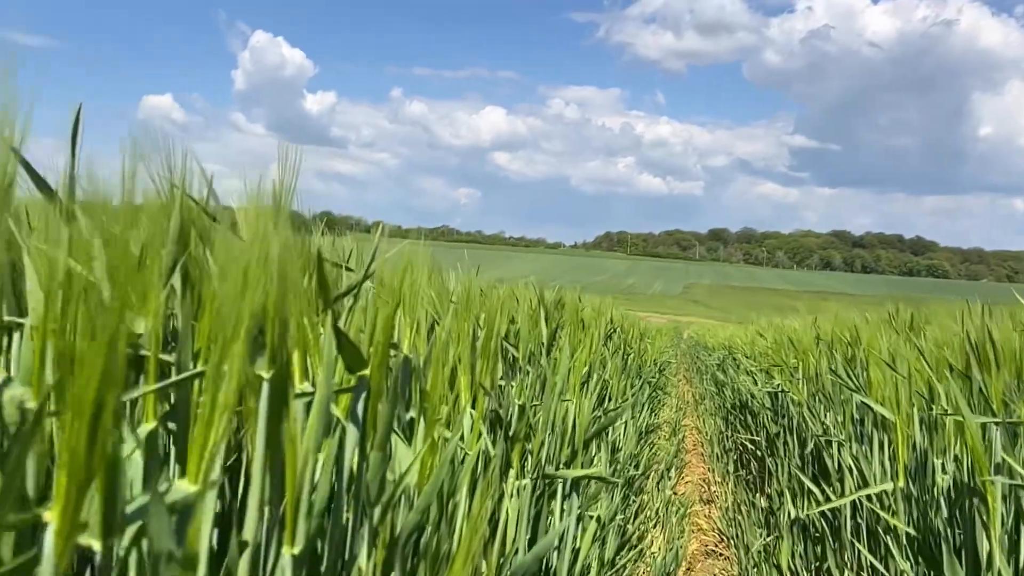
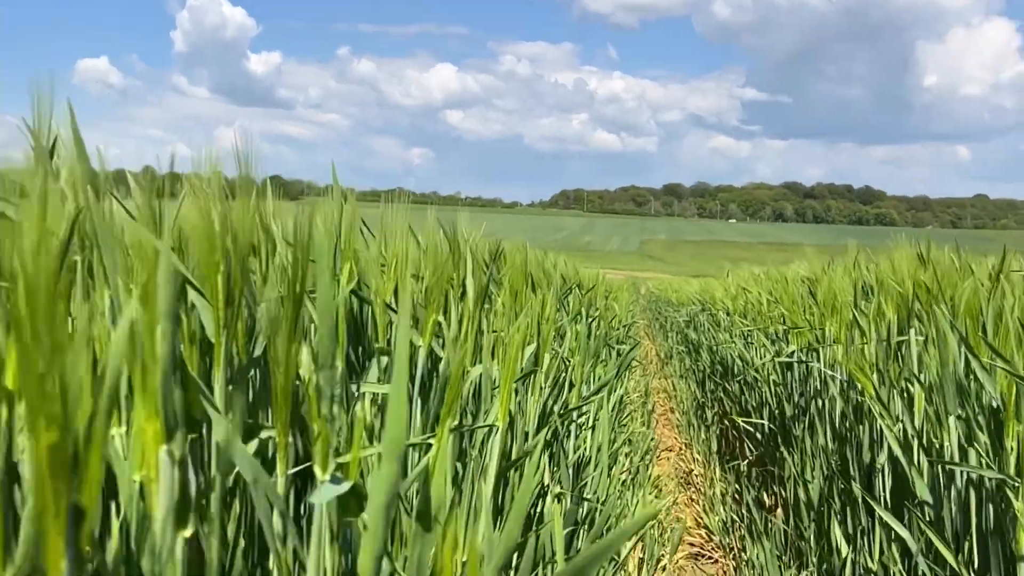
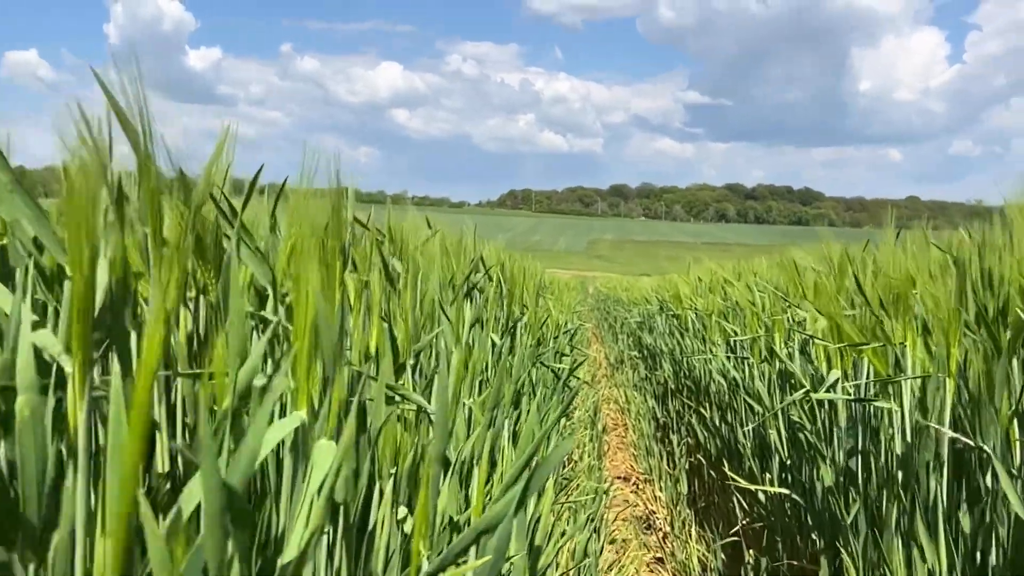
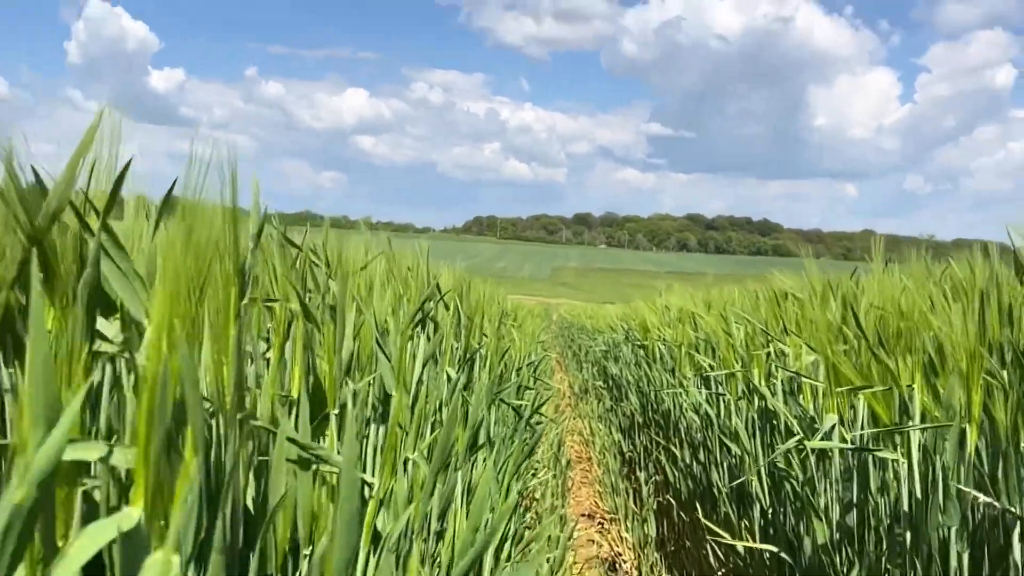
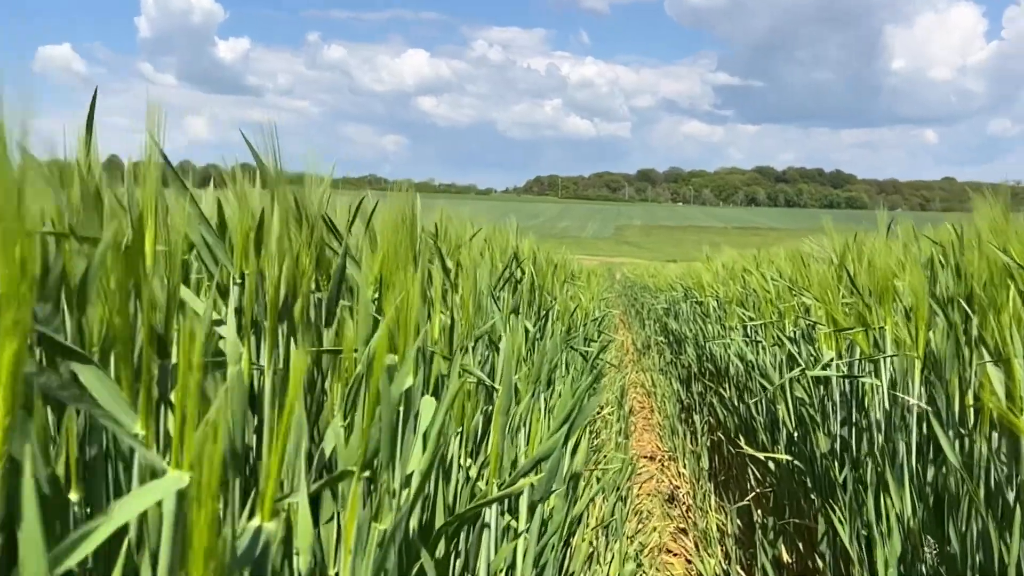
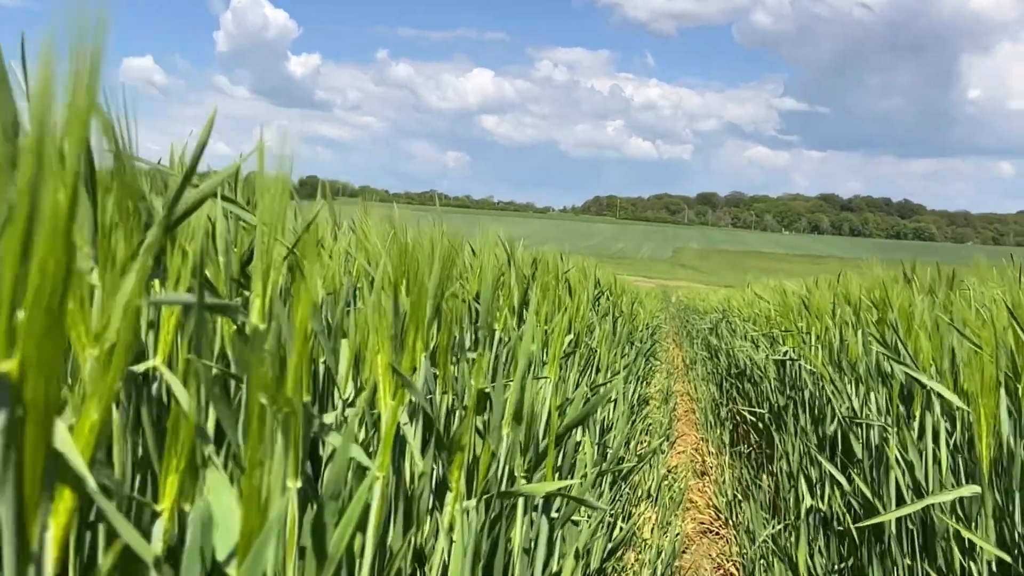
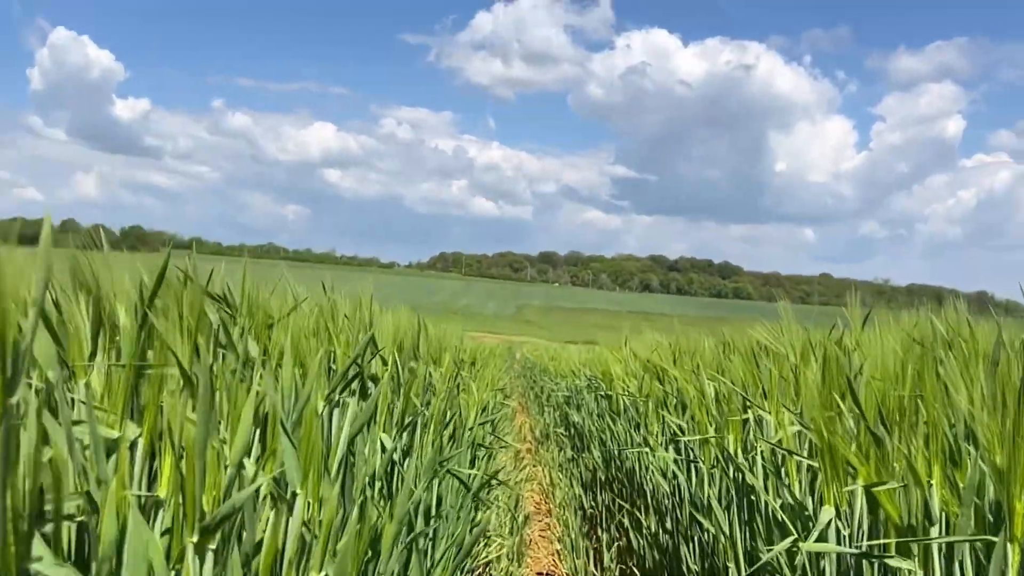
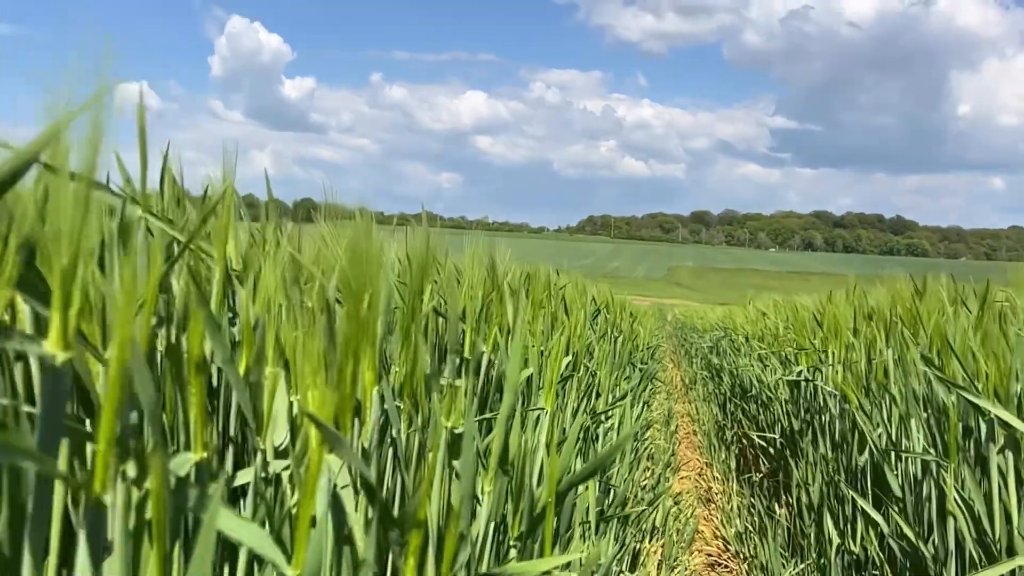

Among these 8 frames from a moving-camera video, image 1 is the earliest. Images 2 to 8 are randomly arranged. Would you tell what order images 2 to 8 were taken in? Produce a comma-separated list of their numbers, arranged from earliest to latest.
6, 8, 2, 5, 3, 4, 7
